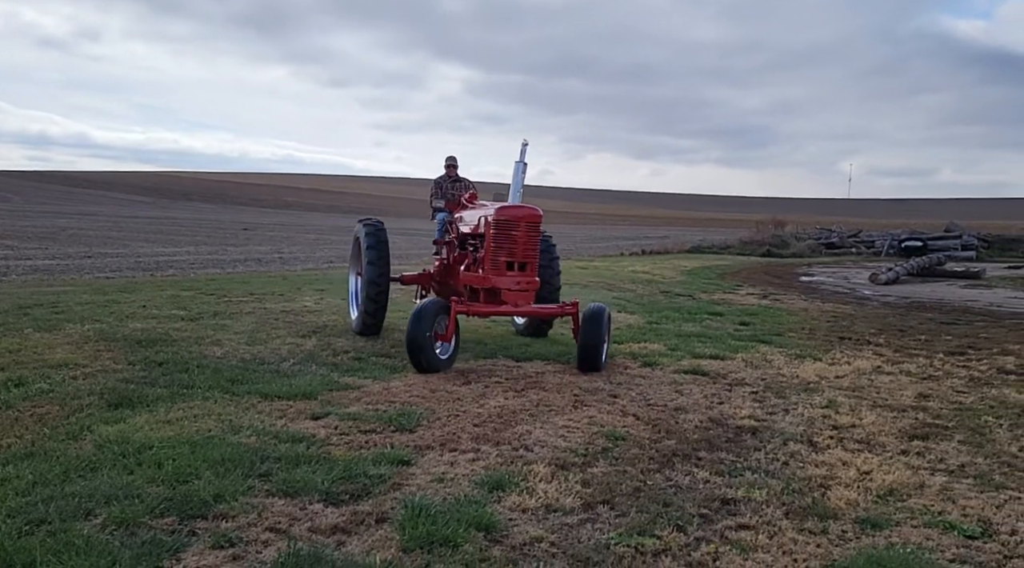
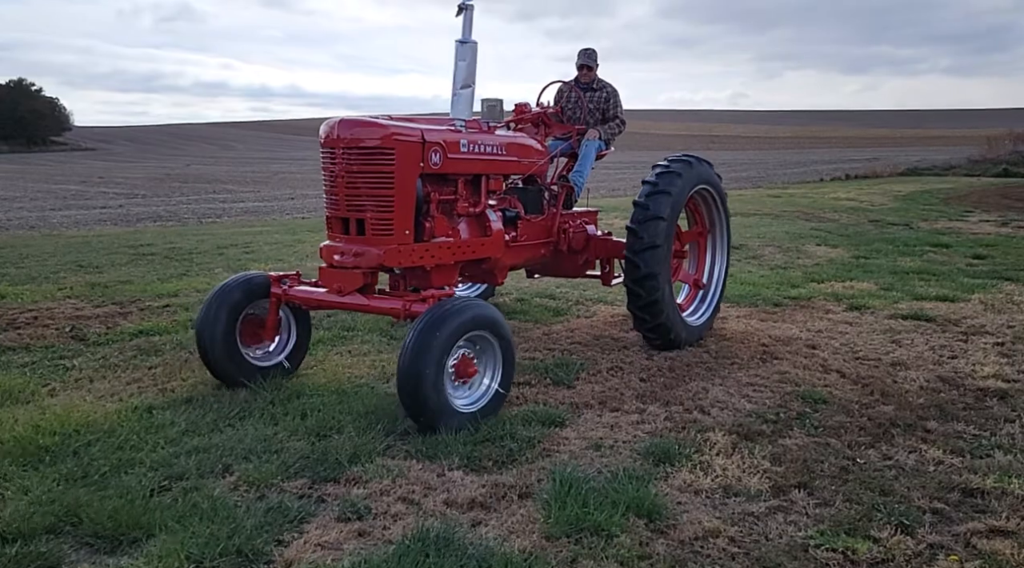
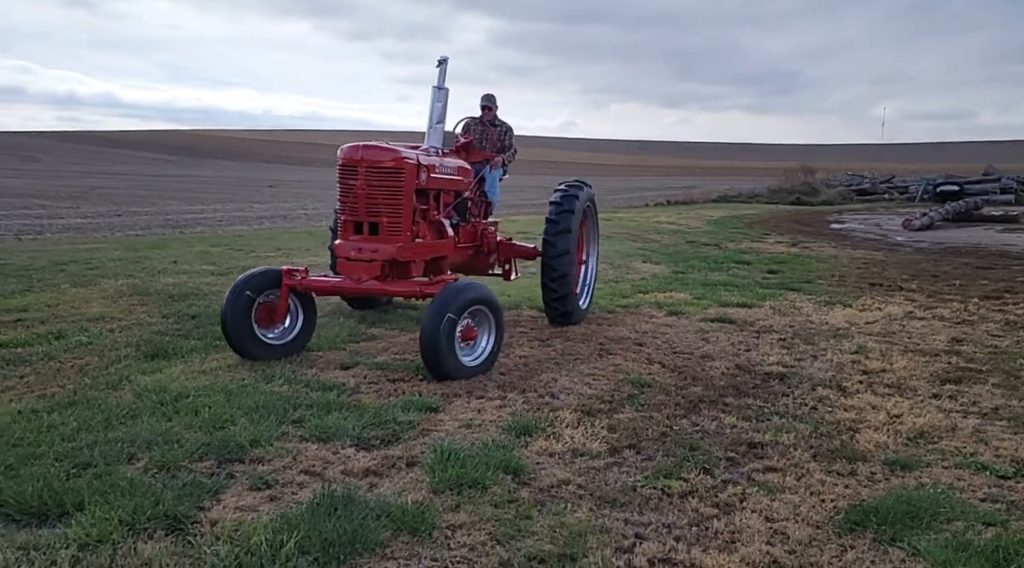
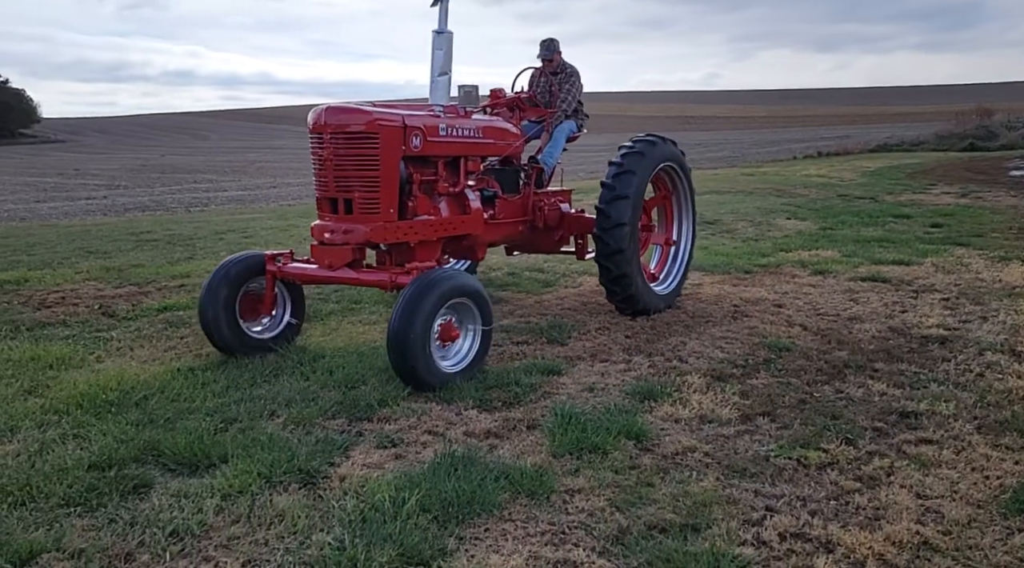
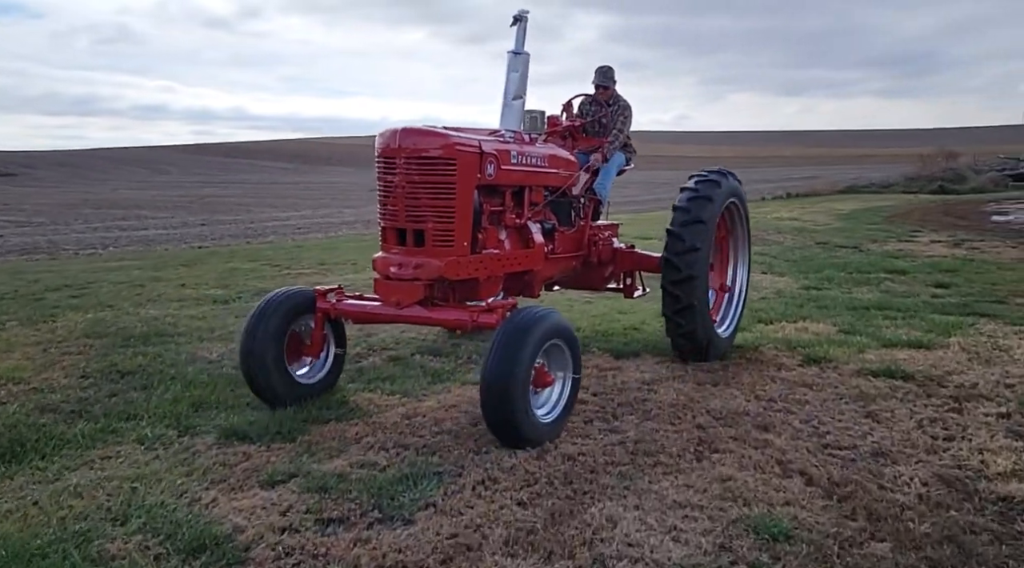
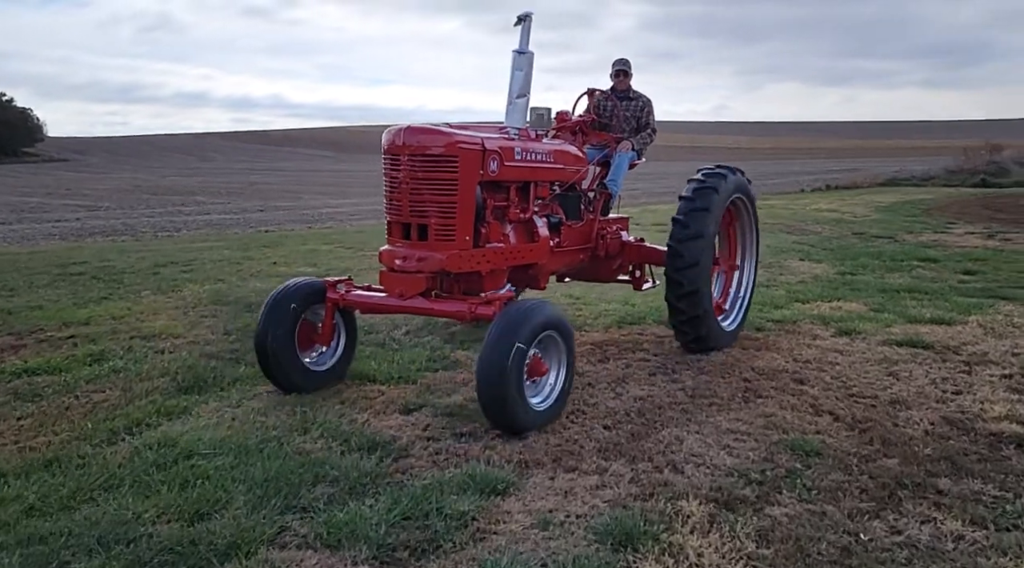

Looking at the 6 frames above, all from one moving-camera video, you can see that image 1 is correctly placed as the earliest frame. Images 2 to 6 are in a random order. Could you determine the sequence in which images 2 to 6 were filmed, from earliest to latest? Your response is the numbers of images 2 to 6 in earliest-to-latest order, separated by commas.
3, 4, 2, 6, 5
